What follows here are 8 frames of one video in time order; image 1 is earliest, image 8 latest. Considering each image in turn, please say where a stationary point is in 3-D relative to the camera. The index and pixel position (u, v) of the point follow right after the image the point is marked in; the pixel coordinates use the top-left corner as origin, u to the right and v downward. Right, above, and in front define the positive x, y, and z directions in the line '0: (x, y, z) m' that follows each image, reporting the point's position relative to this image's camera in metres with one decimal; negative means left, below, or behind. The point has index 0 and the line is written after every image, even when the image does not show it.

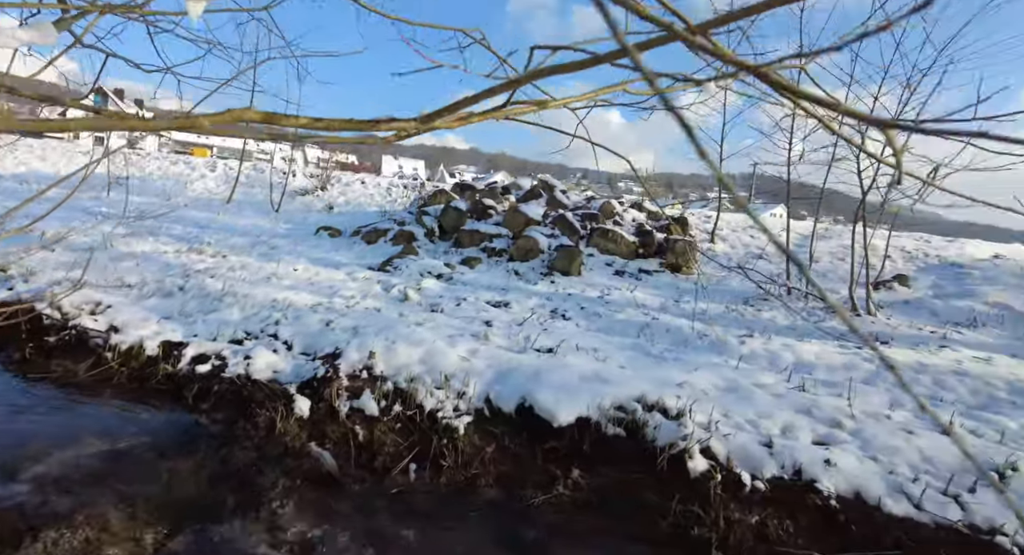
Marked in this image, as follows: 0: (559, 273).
0: (+0.7, +0.1, +8.0) m
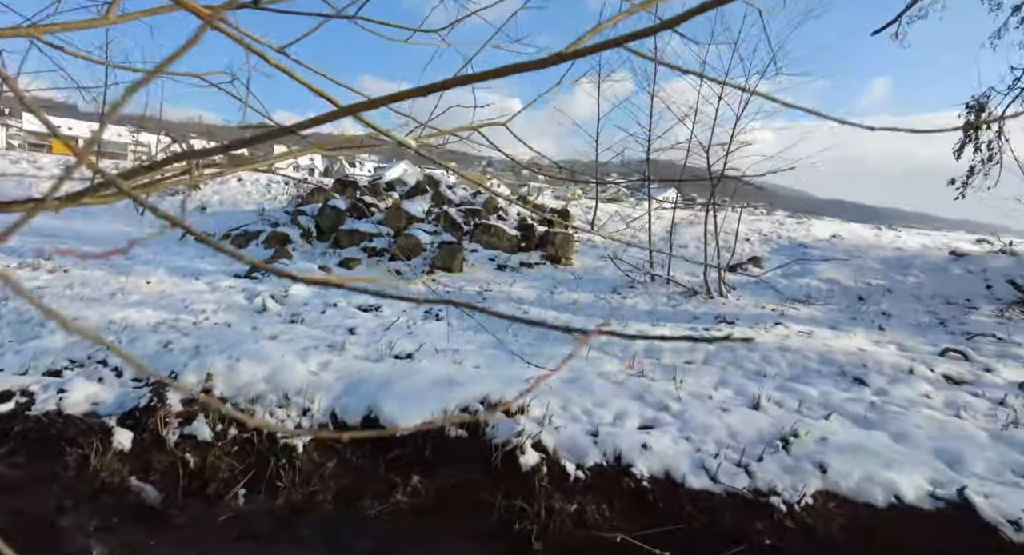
0: (-1.1, +0.1, +8.1) m
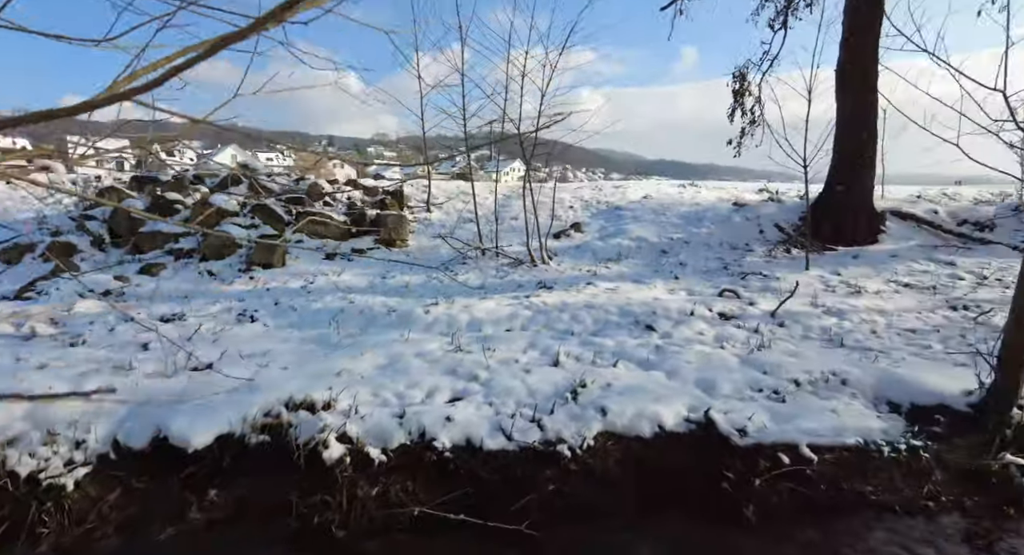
0: (-3.5, +0.2, +7.6) m
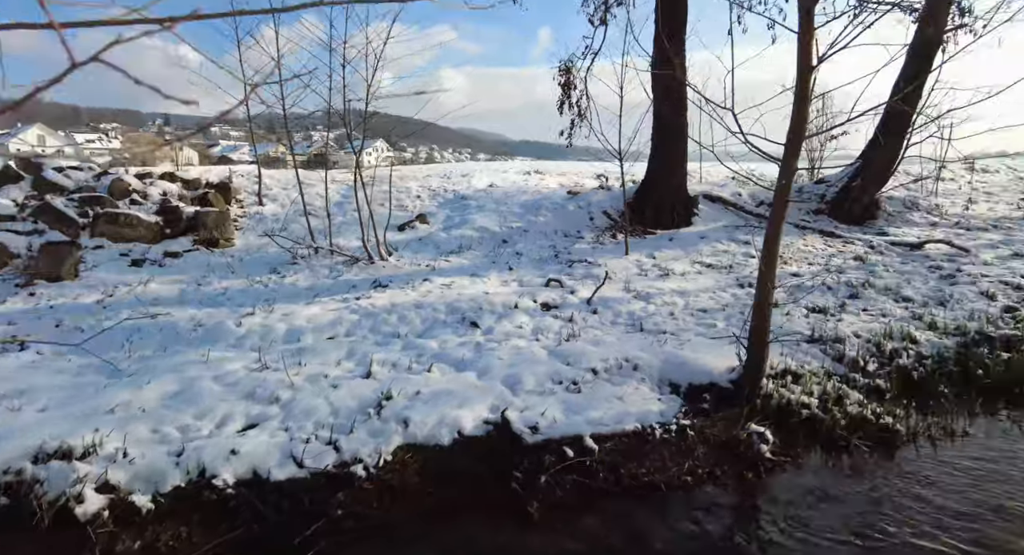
0: (-5.6, 0.0, +6.5) m
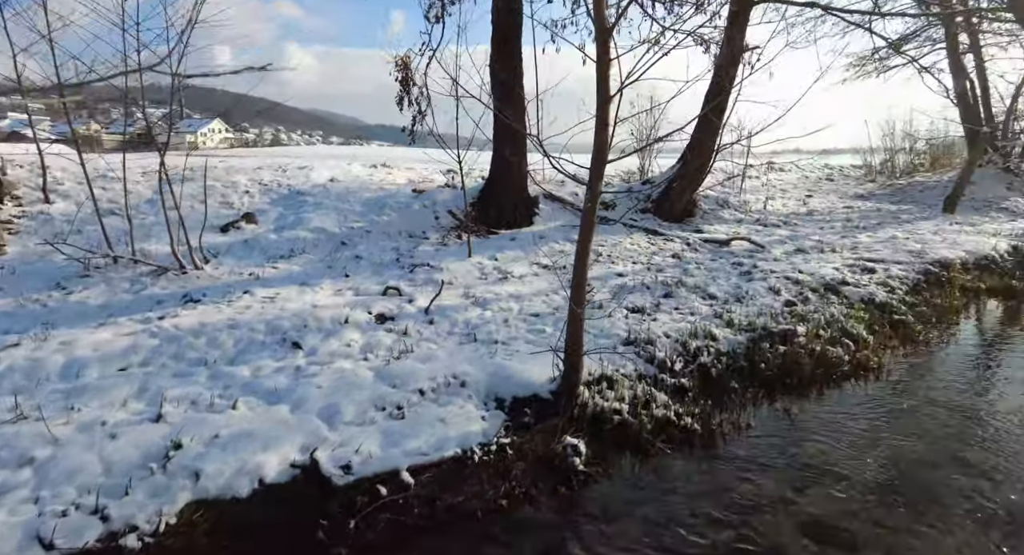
0: (-7.3, -0.3, +4.8) m
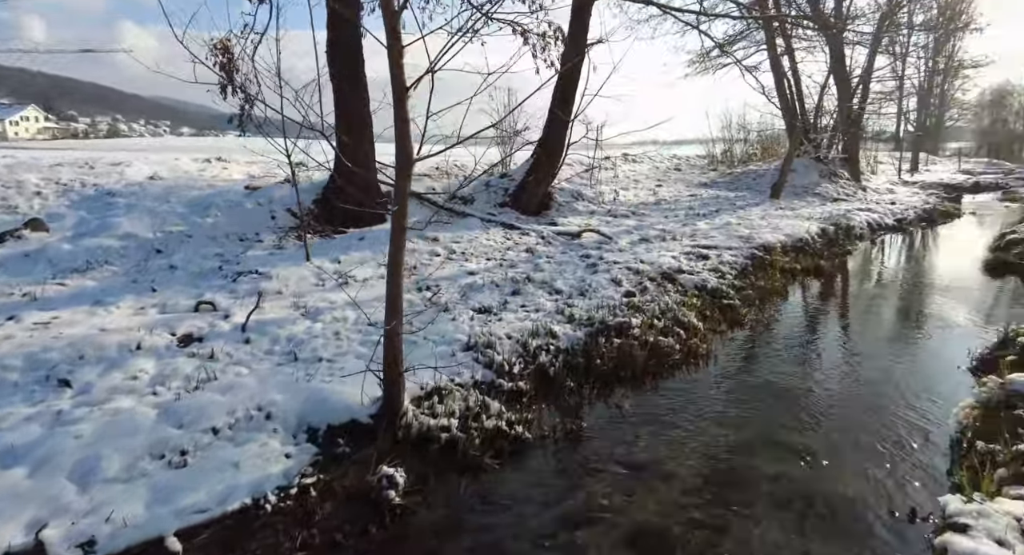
0: (-8.6, -0.8, +2.8) m
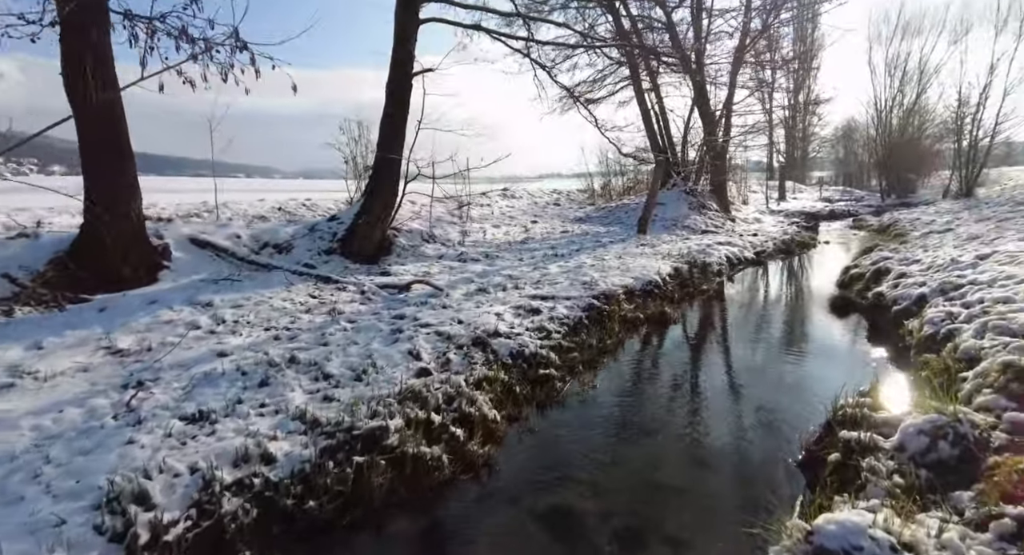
0: (-10.2, -1.7, -0.3) m
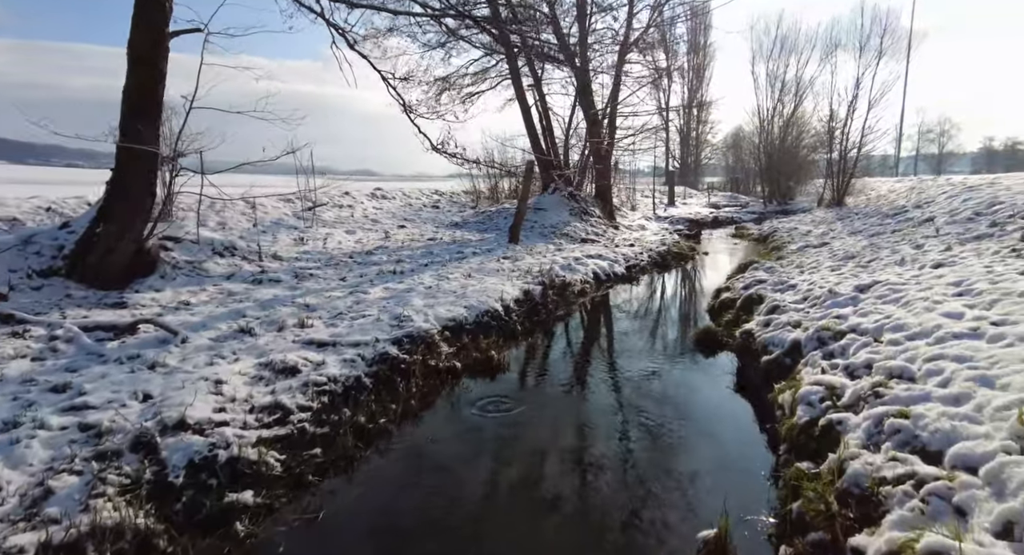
0: (-11.3, -2.2, -4.3) m
